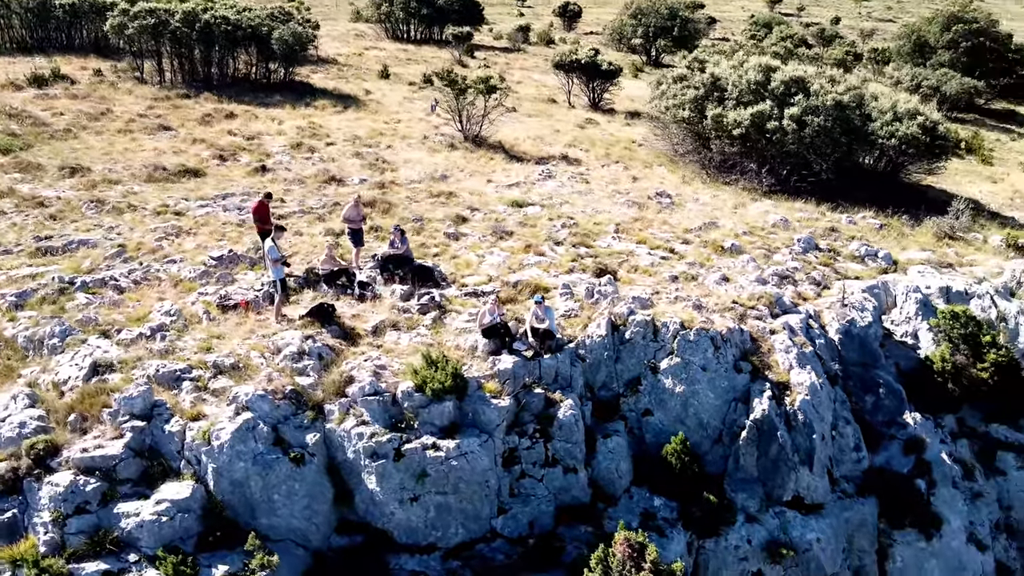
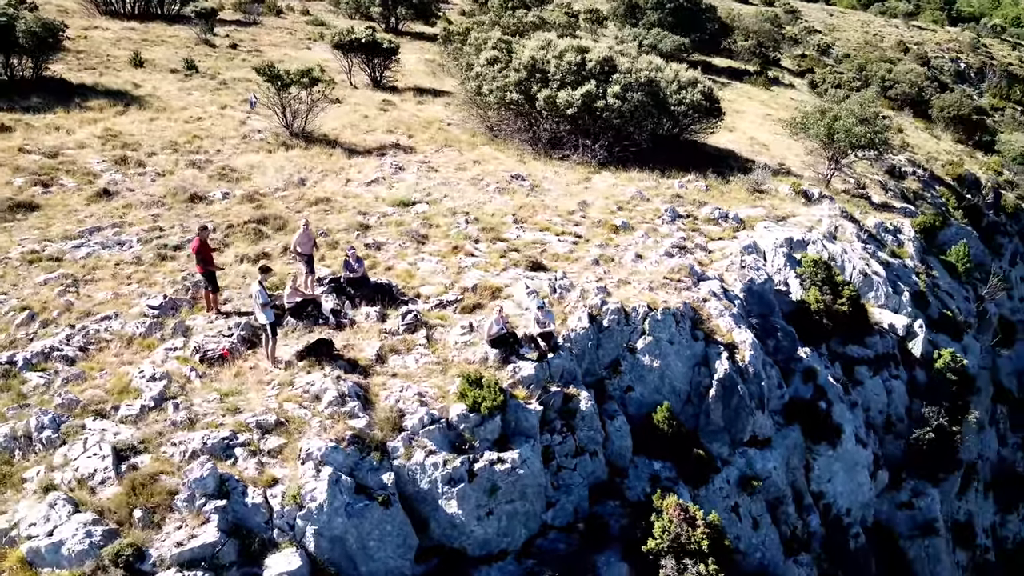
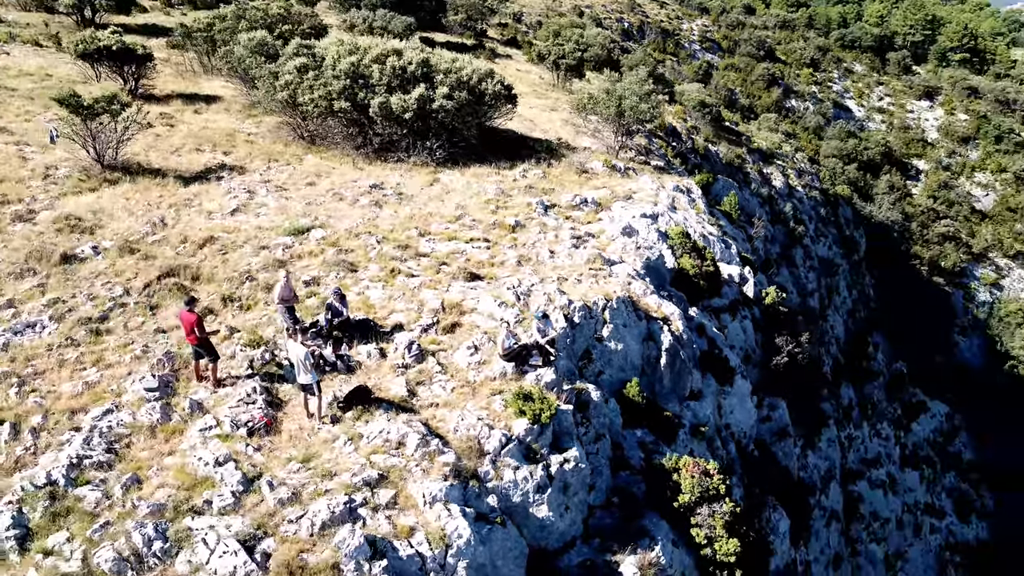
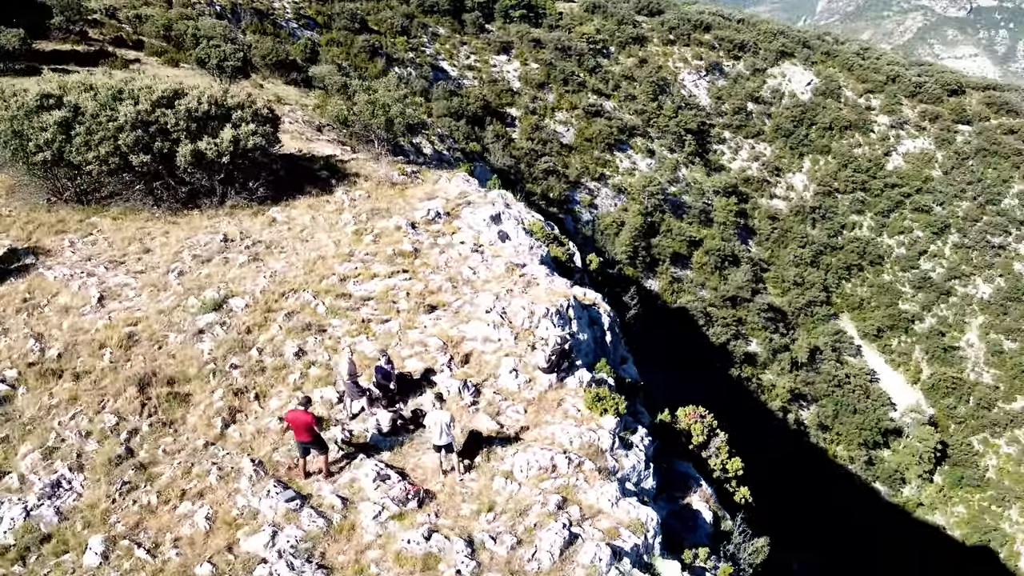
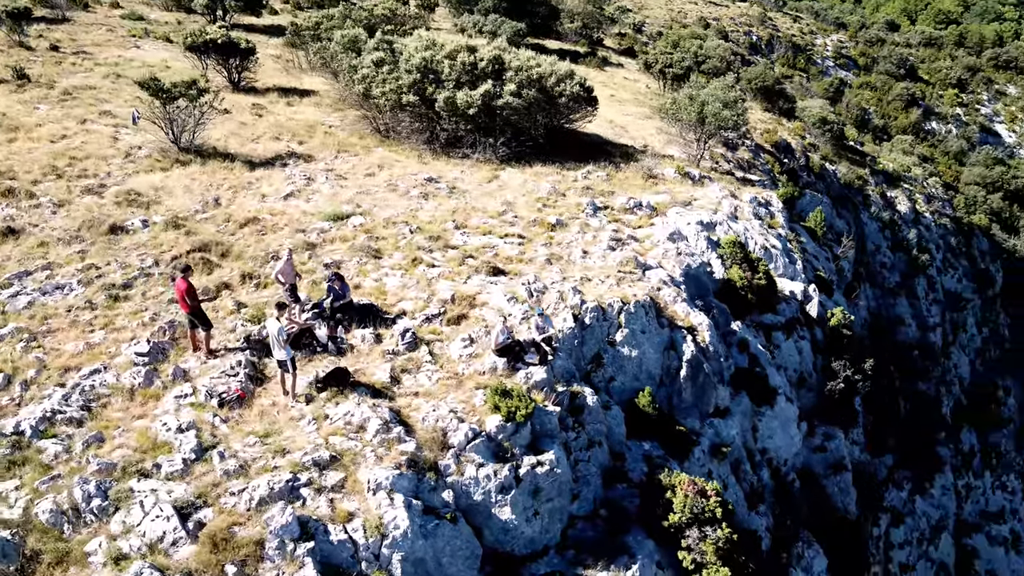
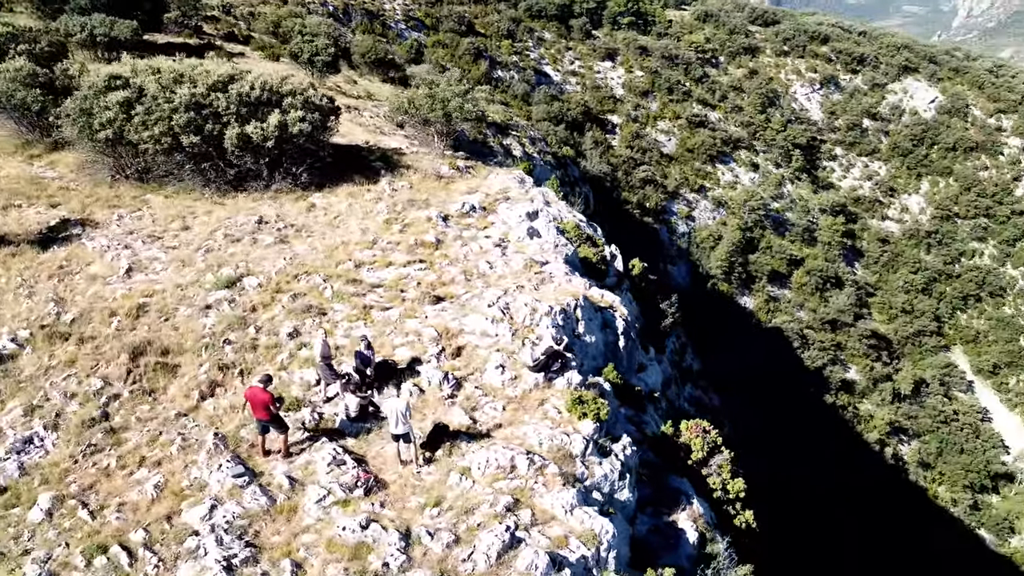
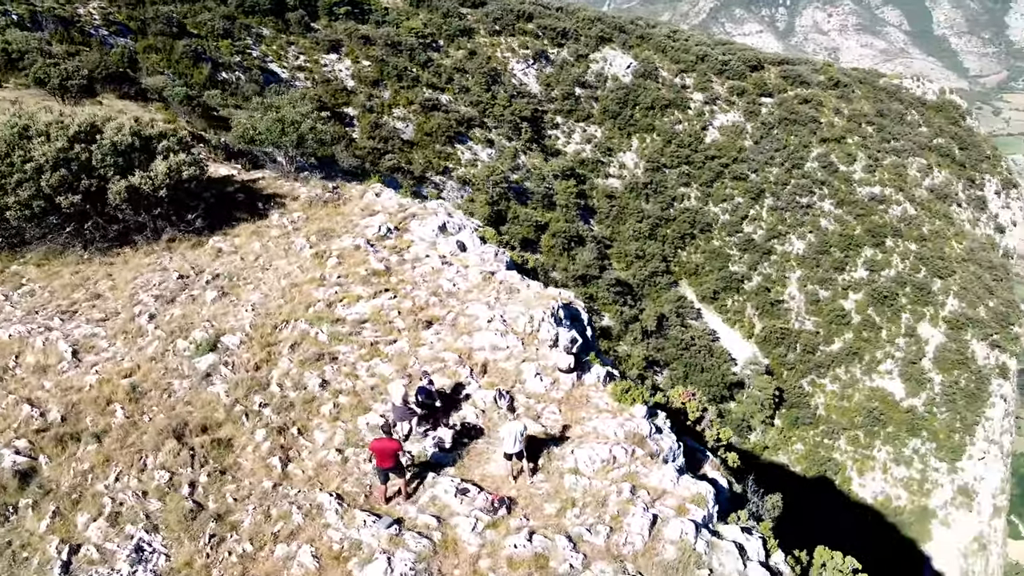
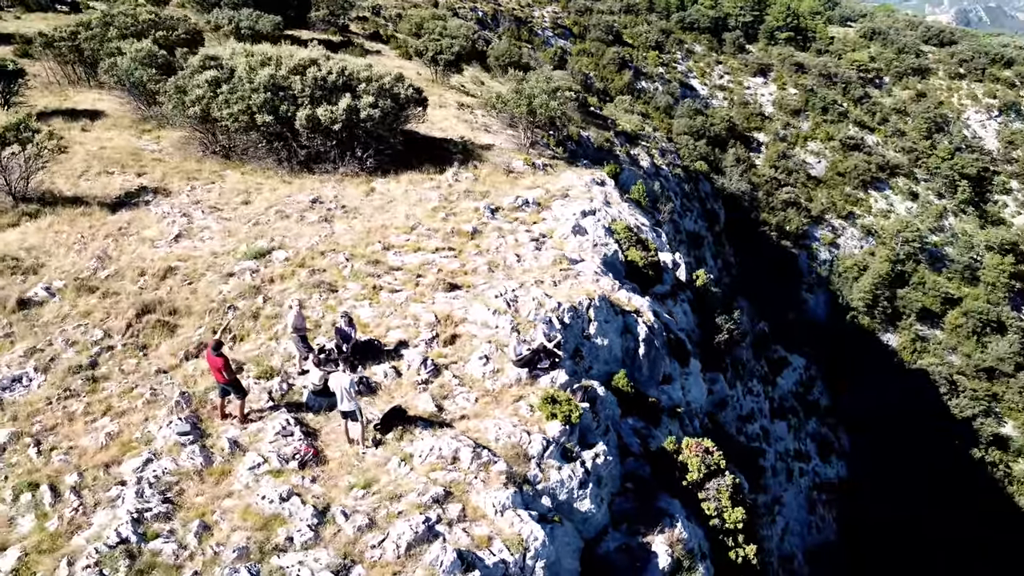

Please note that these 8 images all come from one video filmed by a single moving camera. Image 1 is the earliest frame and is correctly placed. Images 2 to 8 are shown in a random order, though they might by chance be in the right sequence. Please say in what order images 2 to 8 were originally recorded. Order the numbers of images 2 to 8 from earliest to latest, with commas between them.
2, 5, 3, 8, 6, 4, 7
